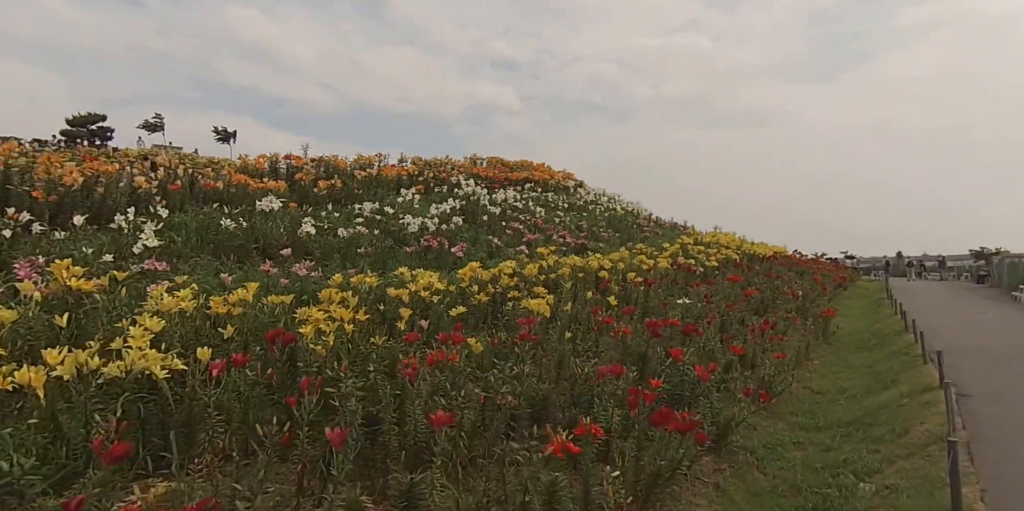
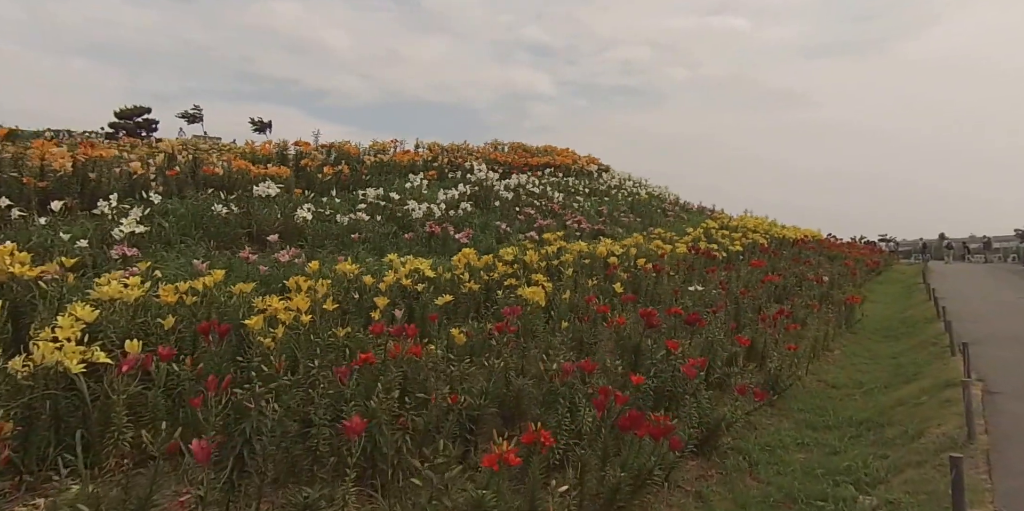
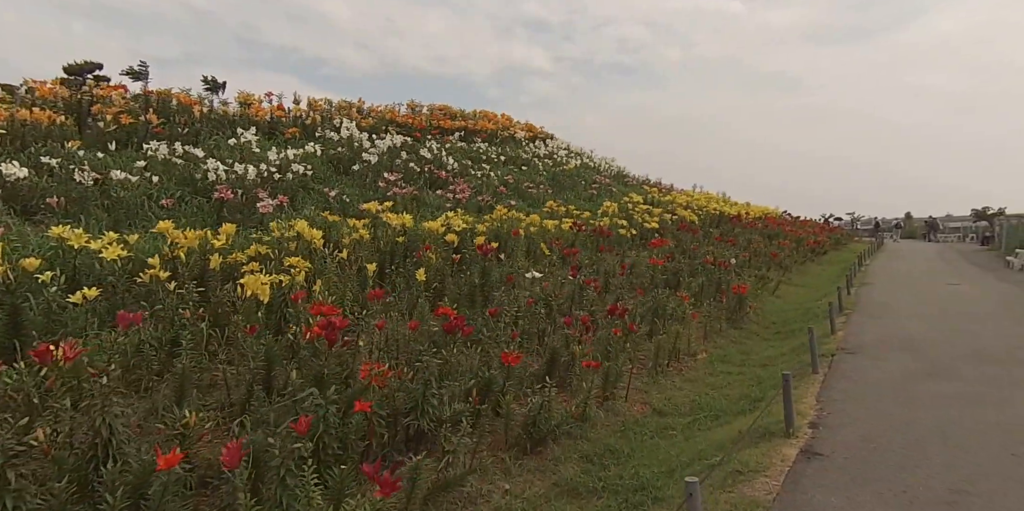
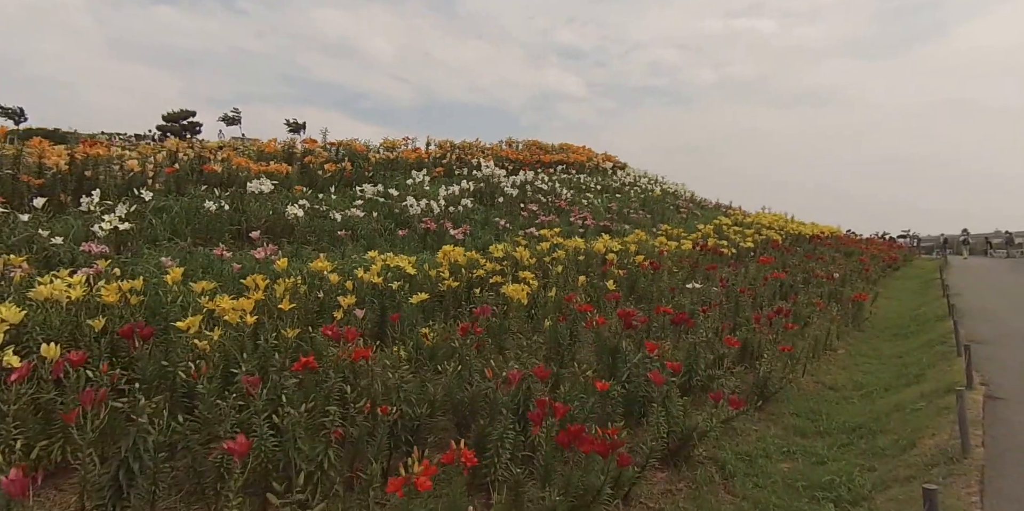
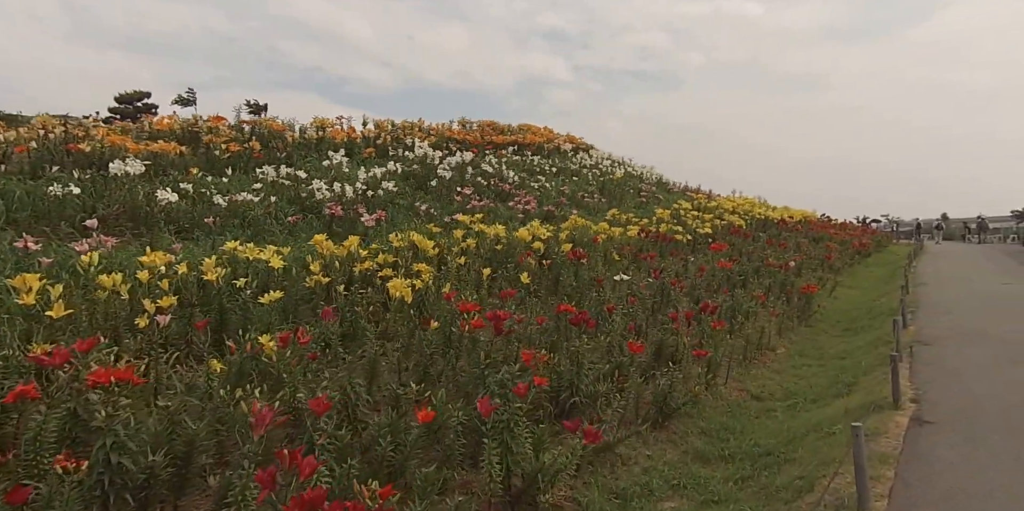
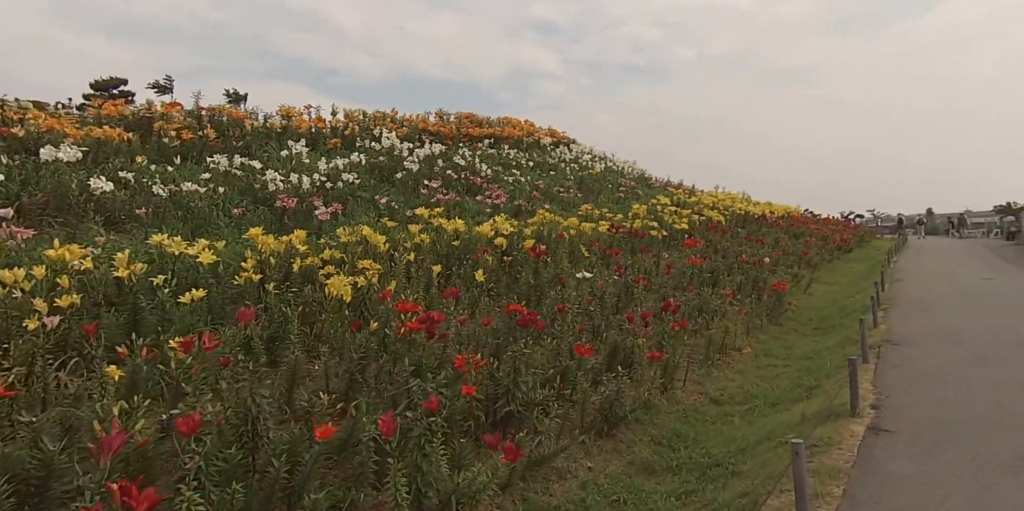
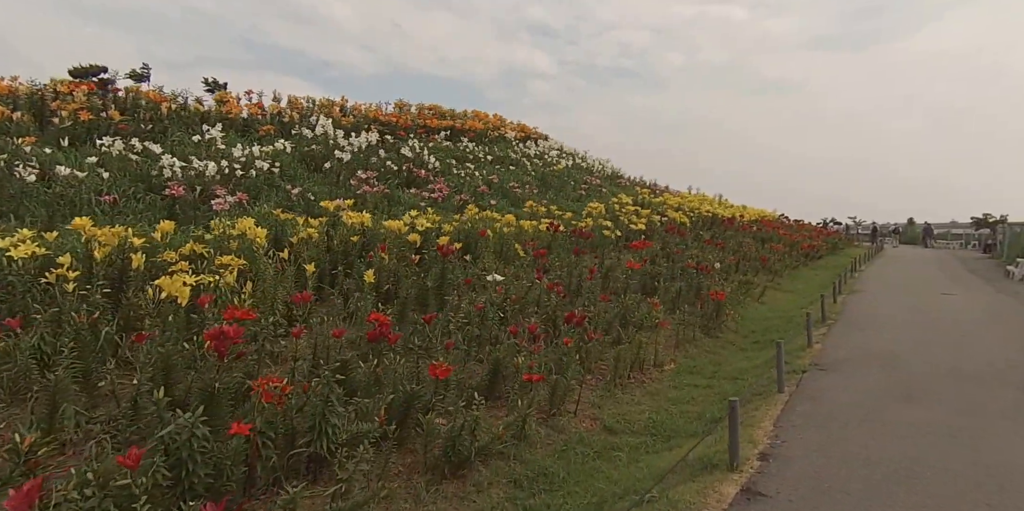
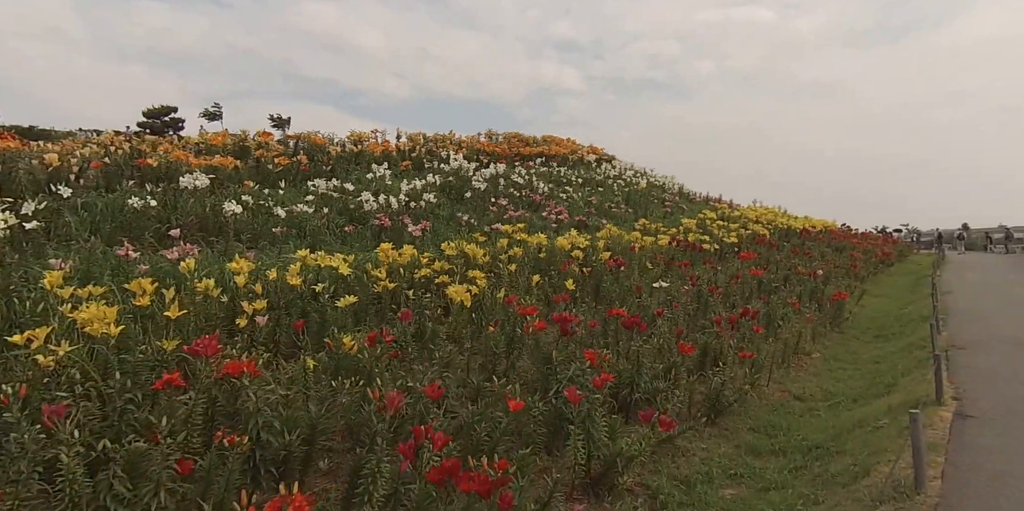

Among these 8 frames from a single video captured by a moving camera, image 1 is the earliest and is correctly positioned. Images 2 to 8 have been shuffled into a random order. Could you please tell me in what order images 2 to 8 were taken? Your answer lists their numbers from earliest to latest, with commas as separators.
2, 4, 8, 5, 6, 3, 7
